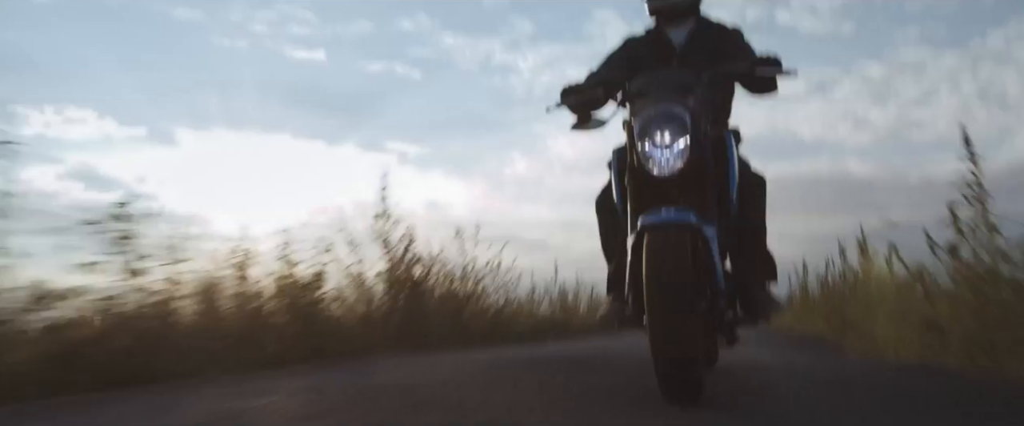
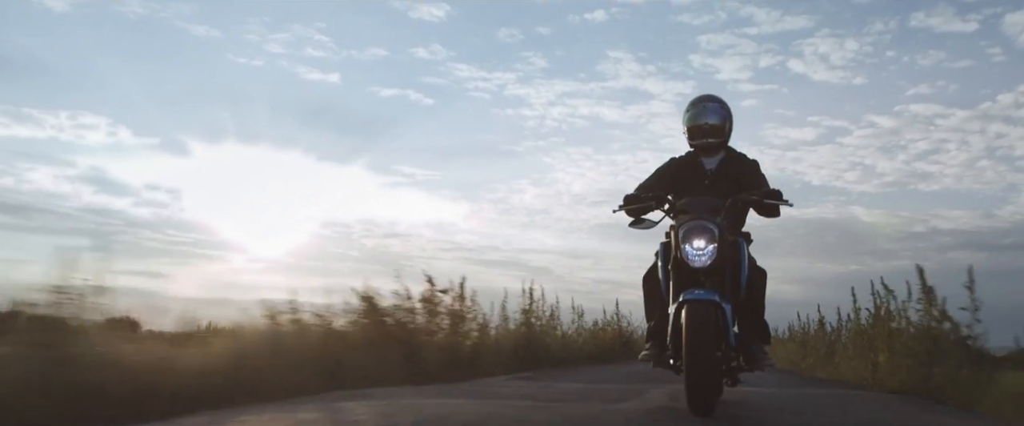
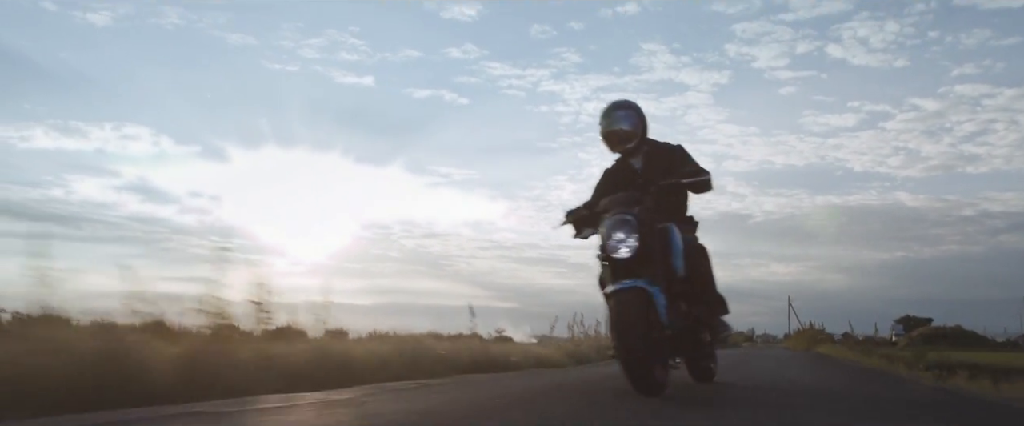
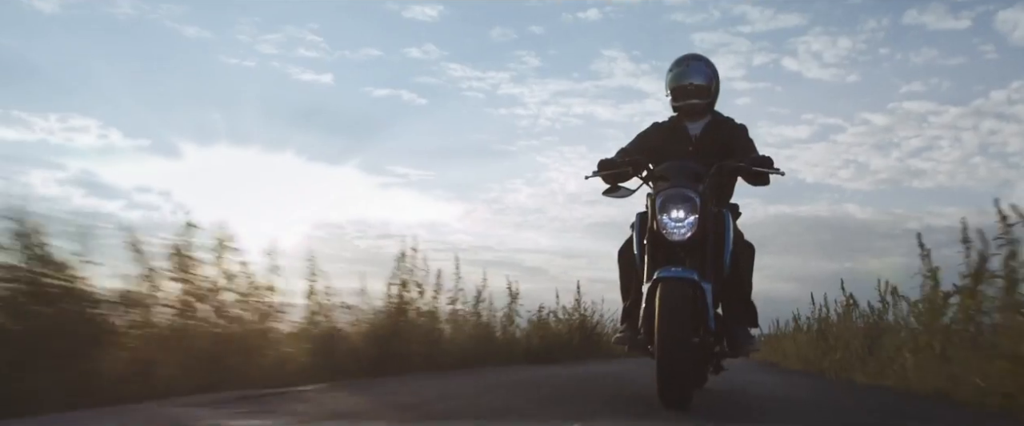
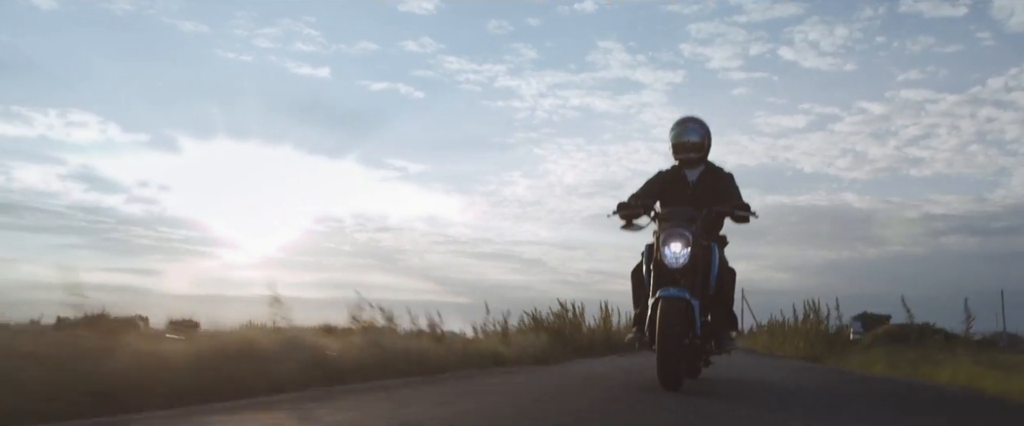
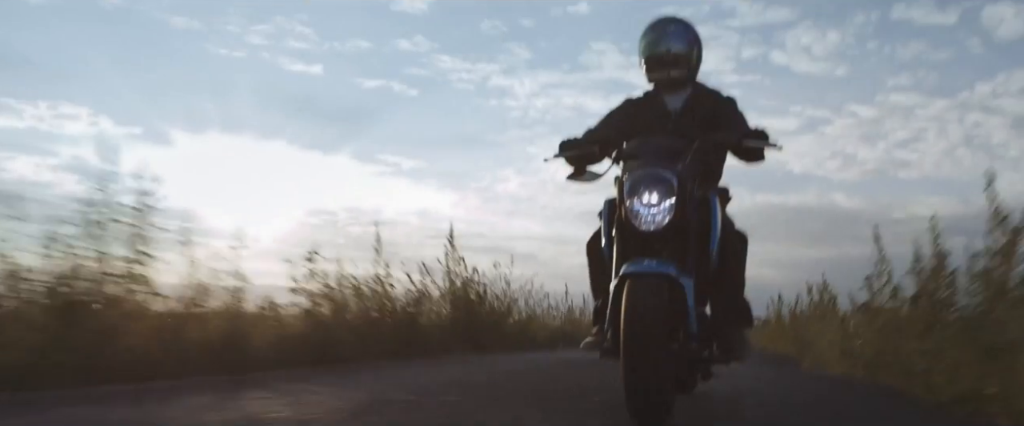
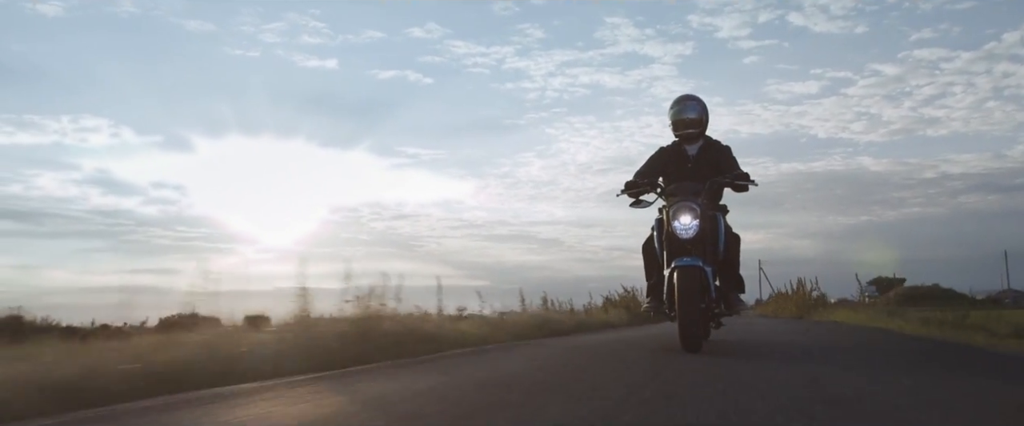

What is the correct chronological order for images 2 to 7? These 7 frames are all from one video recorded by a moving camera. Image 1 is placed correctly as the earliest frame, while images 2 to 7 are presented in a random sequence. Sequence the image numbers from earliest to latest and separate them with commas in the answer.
6, 4, 2, 5, 7, 3
